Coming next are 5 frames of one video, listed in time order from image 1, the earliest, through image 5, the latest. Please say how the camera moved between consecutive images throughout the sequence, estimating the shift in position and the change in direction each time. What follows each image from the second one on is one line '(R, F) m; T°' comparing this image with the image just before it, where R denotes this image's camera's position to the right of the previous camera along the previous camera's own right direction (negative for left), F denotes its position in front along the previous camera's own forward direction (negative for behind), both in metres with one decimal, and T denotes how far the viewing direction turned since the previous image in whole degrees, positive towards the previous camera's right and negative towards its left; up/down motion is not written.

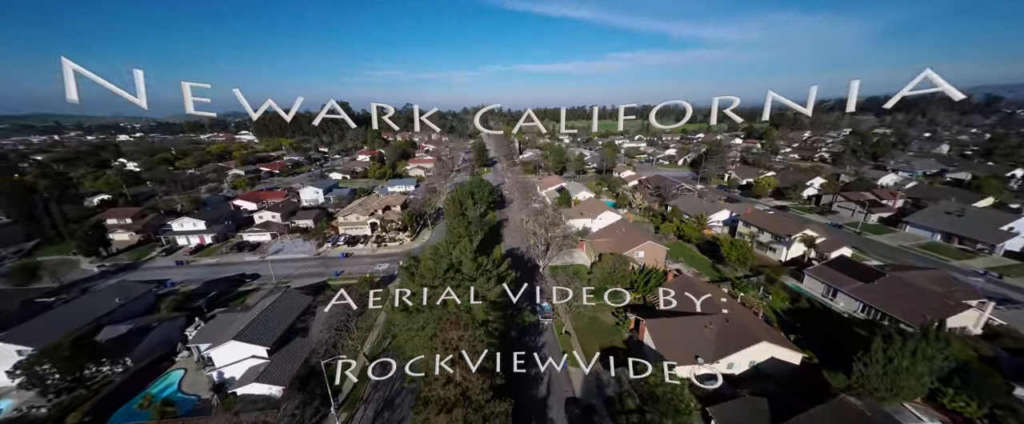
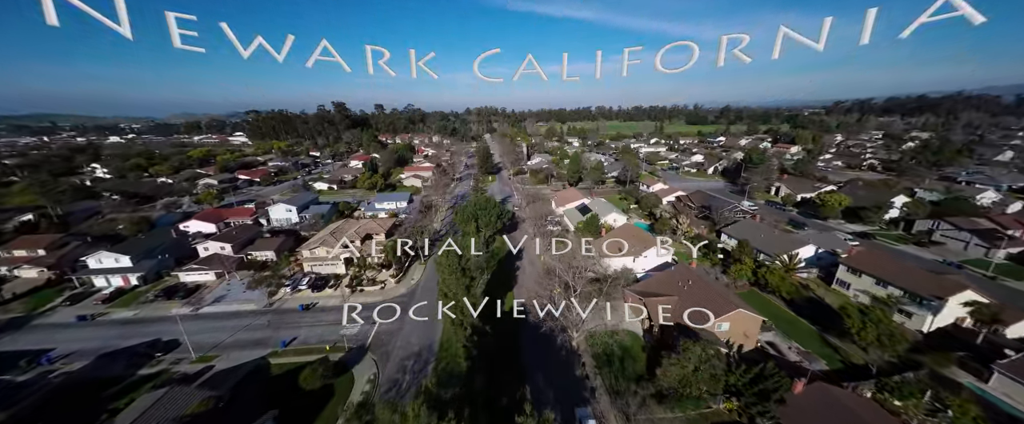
(-0.6, +4.5) m; 0°
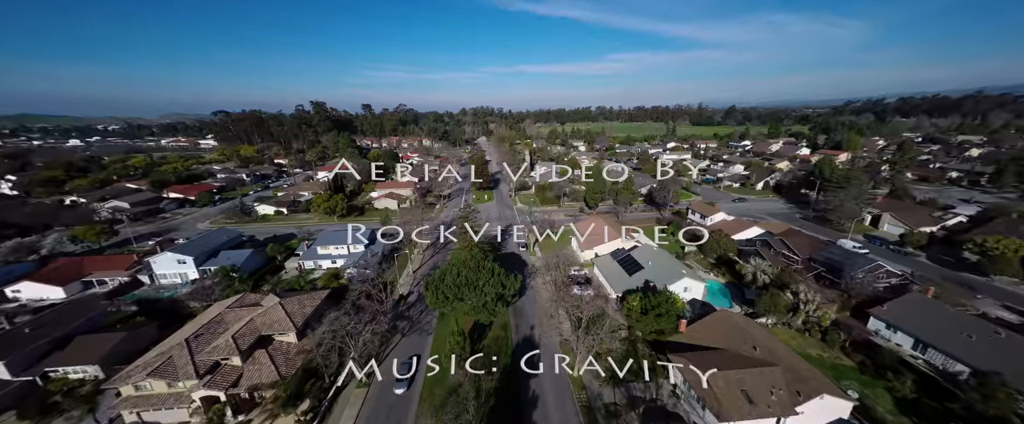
(-0.4, +7.3) m; +1°
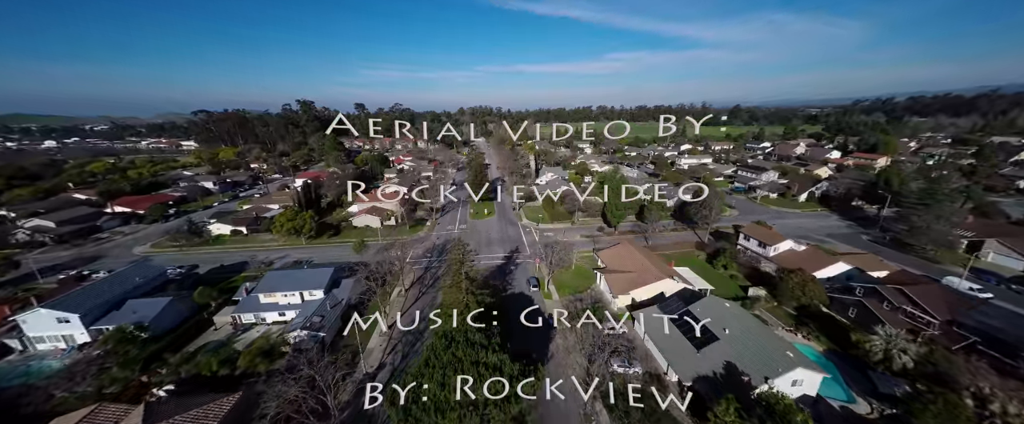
(-0.4, +4.1) m; 0°
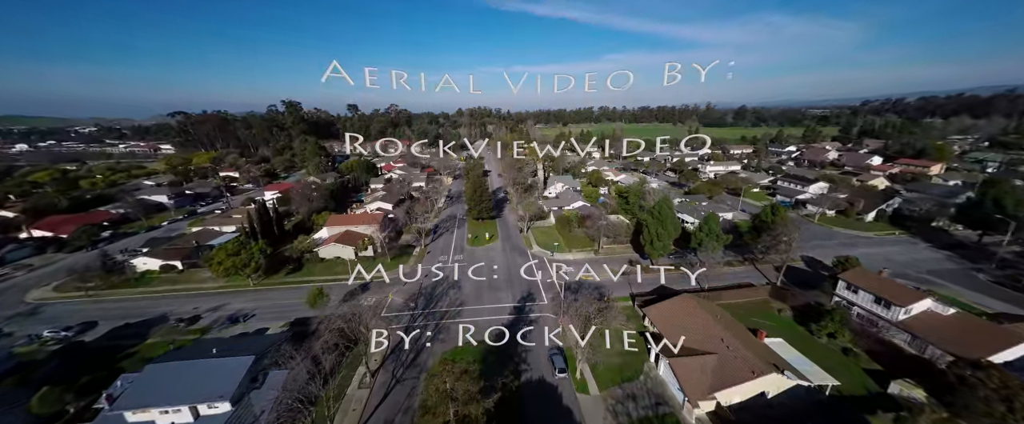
(-0.5, +4.4) m; 0°
